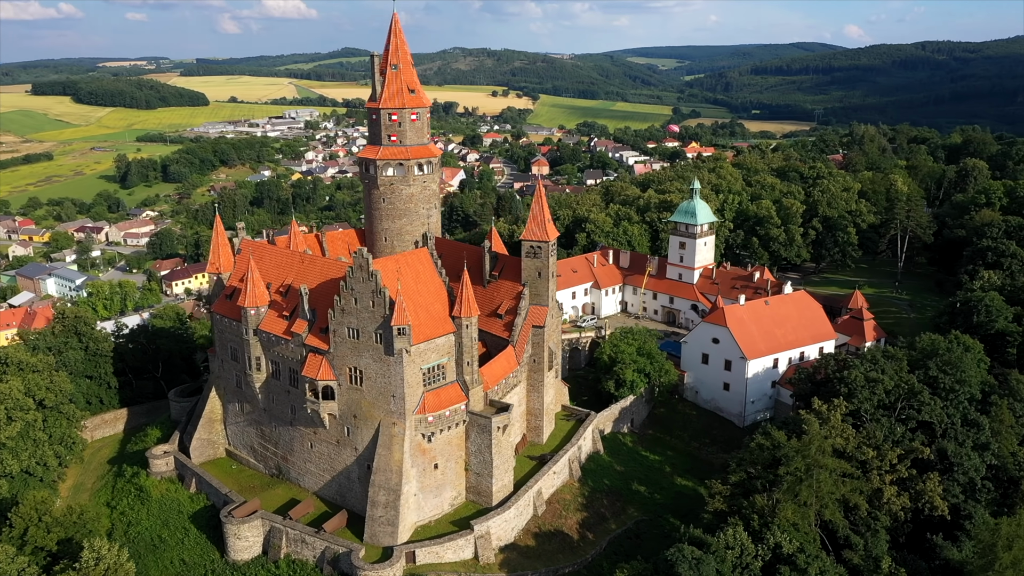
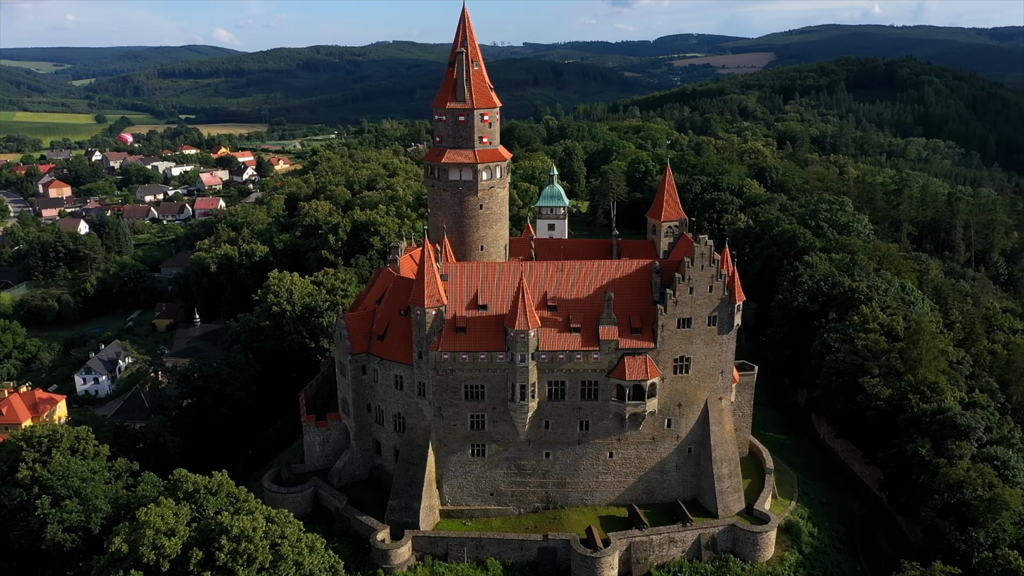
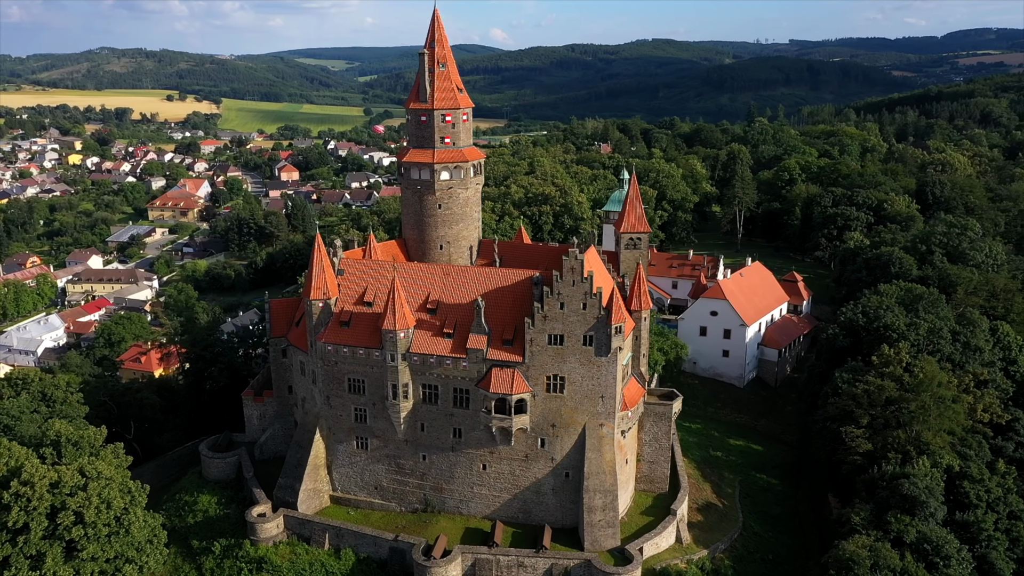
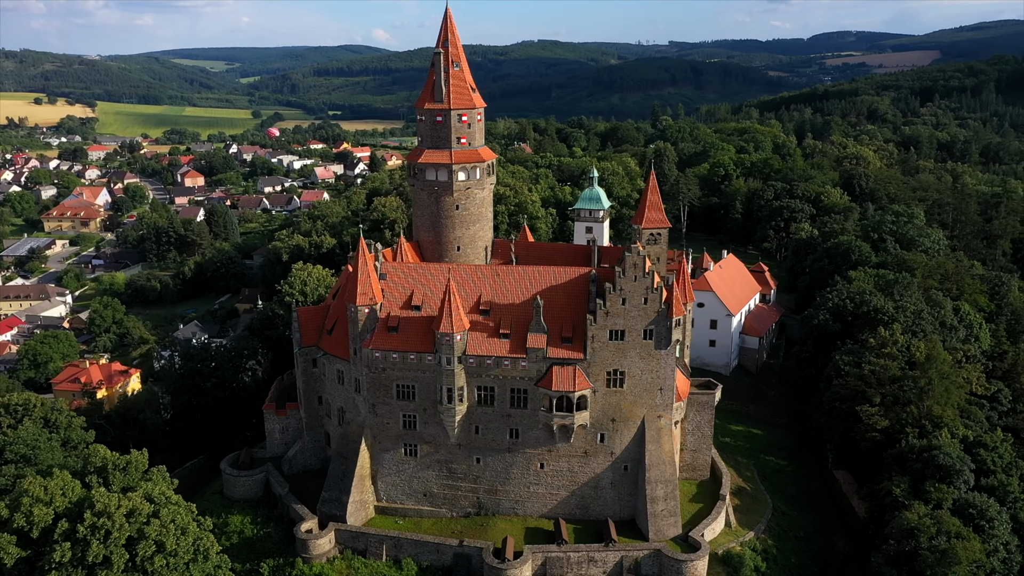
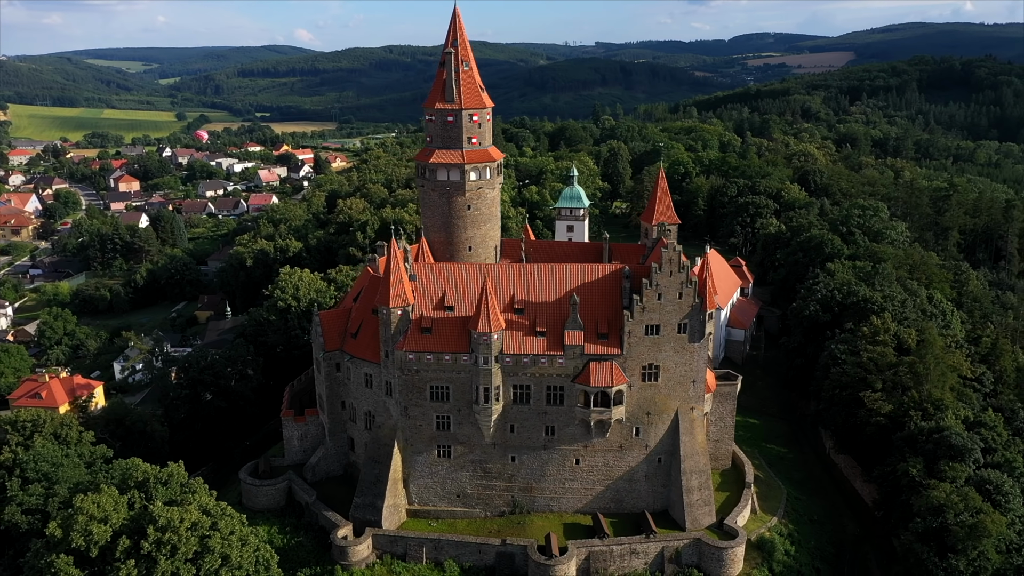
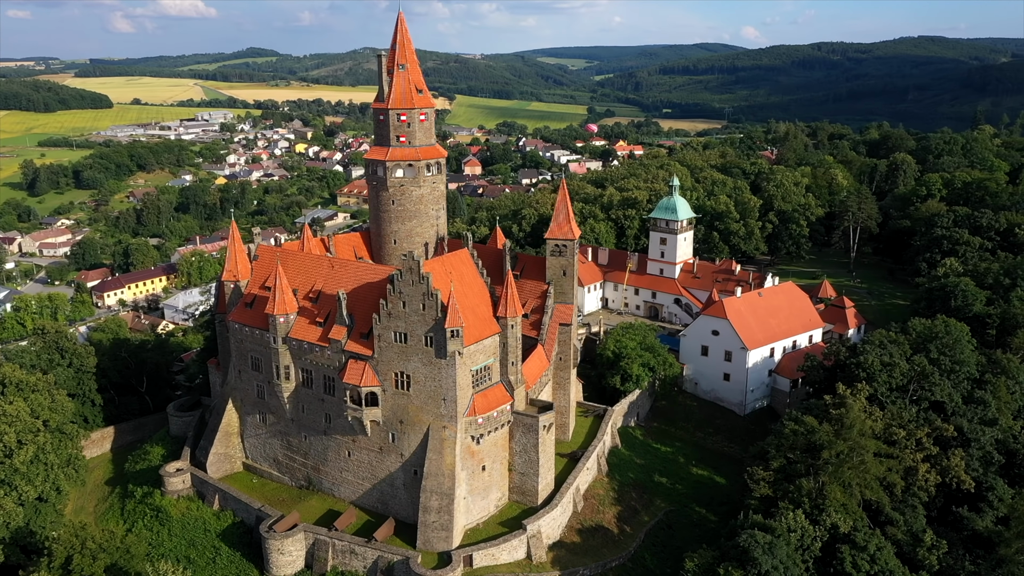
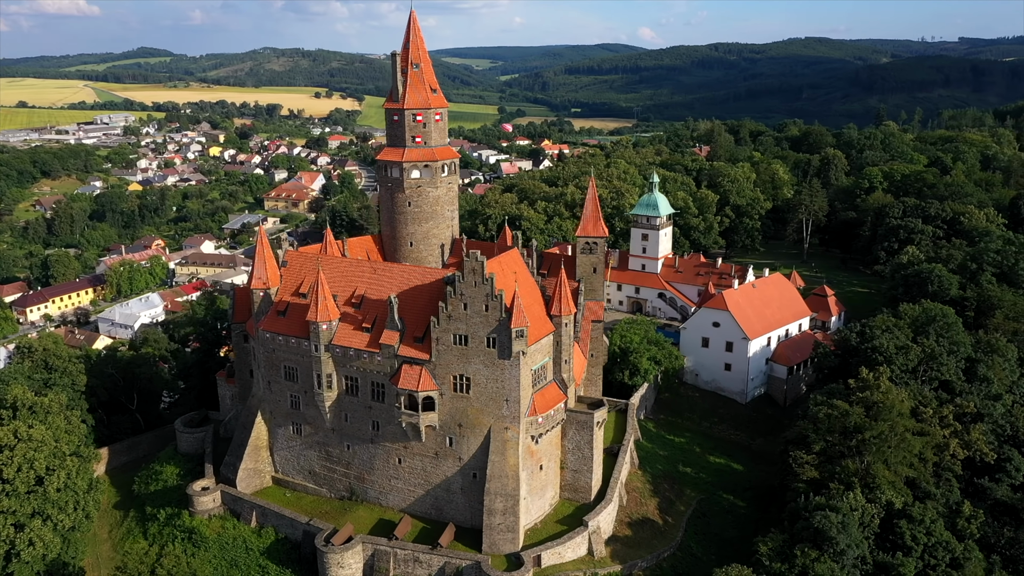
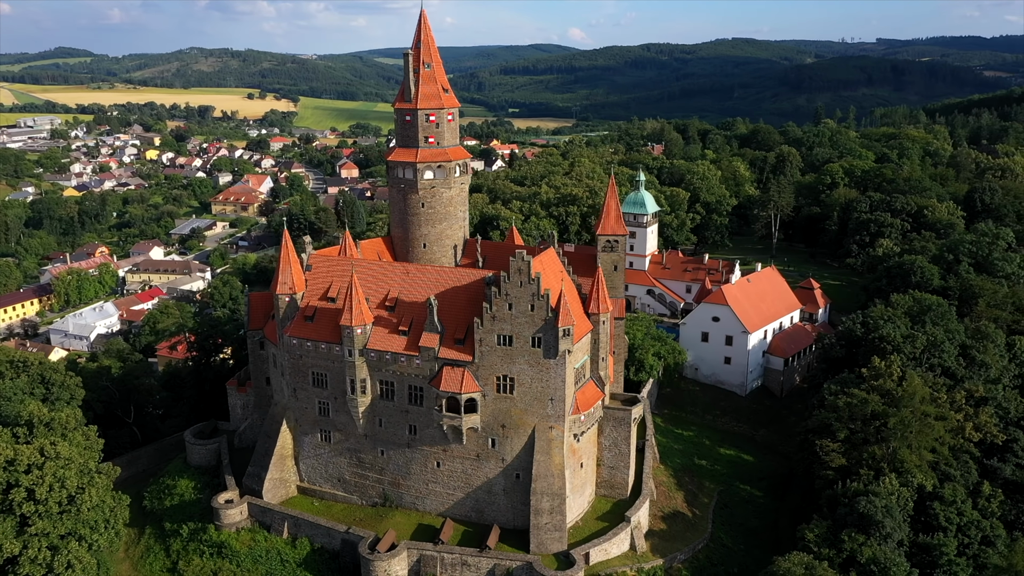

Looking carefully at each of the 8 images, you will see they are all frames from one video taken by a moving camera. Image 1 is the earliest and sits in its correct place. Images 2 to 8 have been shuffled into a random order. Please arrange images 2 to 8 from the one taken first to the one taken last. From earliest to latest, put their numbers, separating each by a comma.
6, 7, 8, 3, 4, 5, 2
